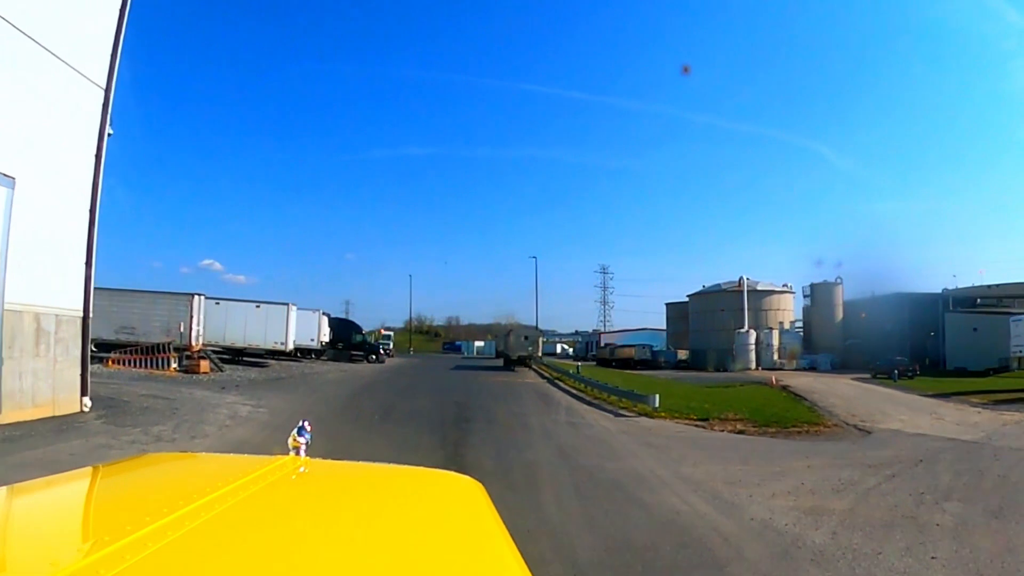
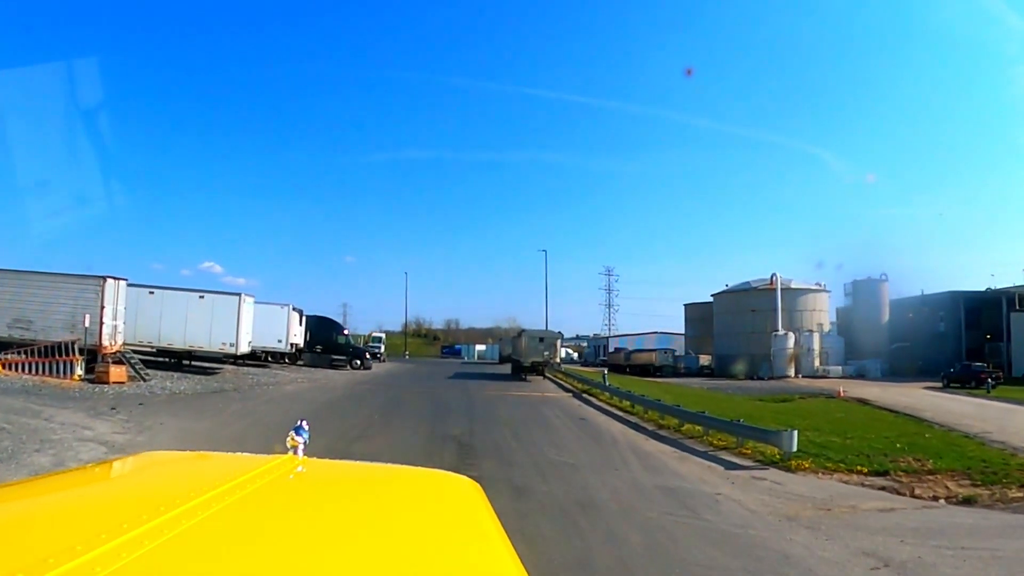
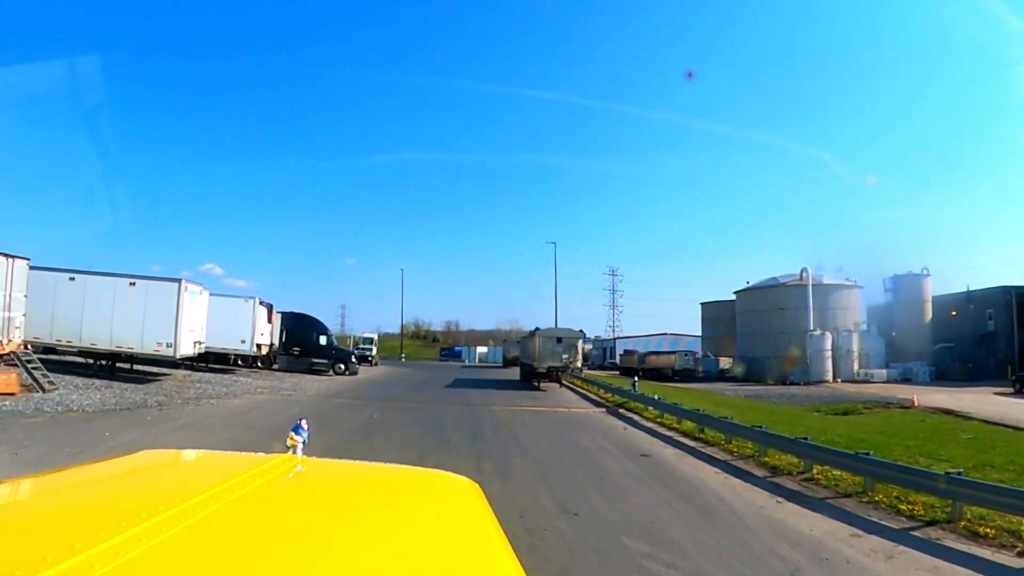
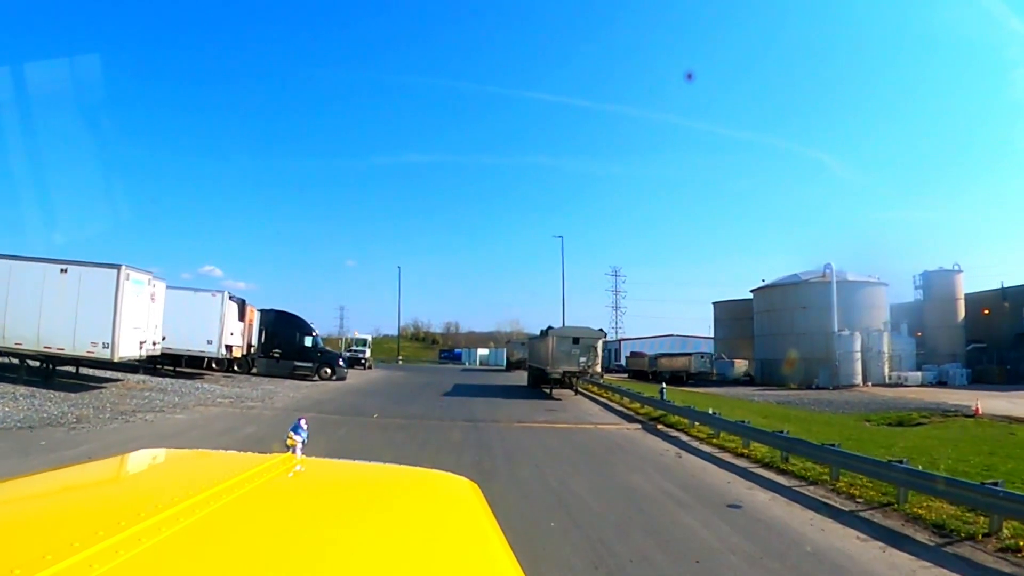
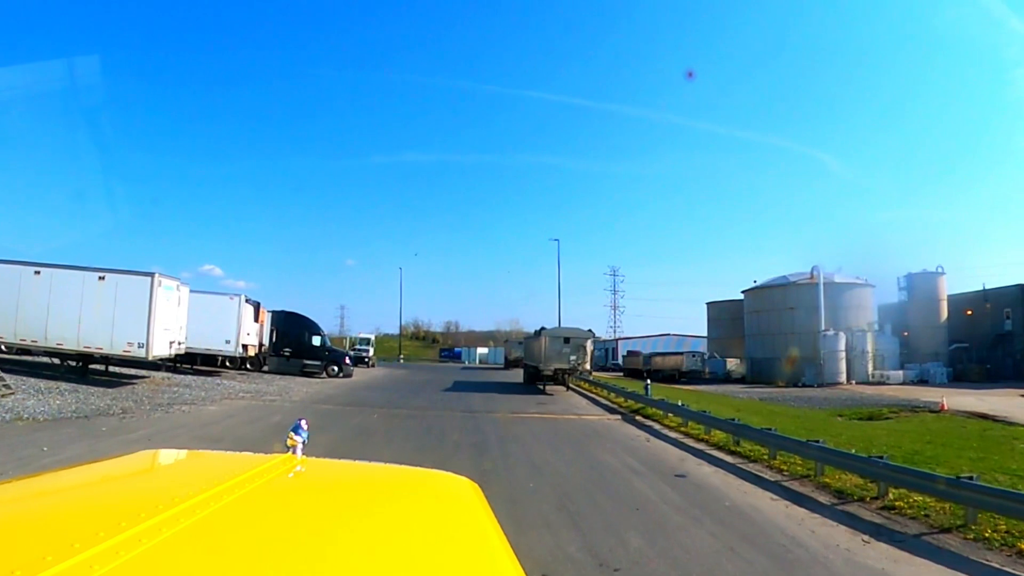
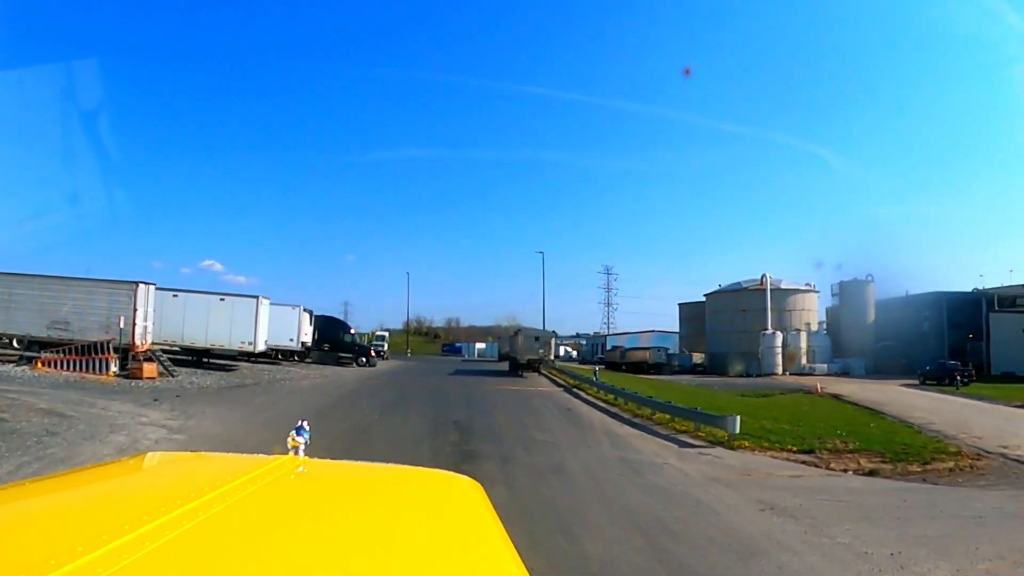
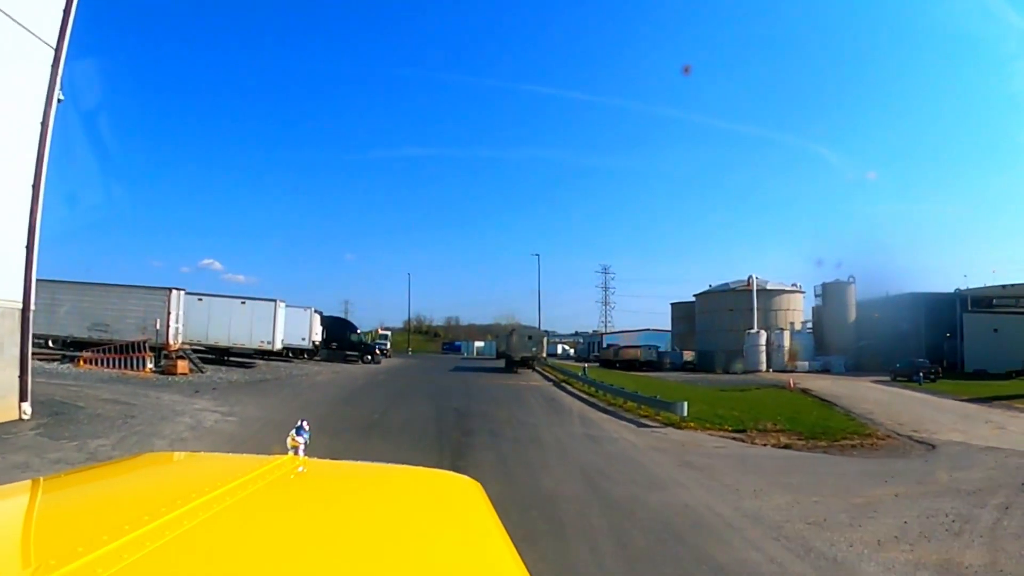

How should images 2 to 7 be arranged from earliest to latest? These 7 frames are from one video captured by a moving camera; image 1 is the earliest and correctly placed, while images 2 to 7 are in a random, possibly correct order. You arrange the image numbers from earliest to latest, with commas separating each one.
7, 6, 2, 3, 5, 4
